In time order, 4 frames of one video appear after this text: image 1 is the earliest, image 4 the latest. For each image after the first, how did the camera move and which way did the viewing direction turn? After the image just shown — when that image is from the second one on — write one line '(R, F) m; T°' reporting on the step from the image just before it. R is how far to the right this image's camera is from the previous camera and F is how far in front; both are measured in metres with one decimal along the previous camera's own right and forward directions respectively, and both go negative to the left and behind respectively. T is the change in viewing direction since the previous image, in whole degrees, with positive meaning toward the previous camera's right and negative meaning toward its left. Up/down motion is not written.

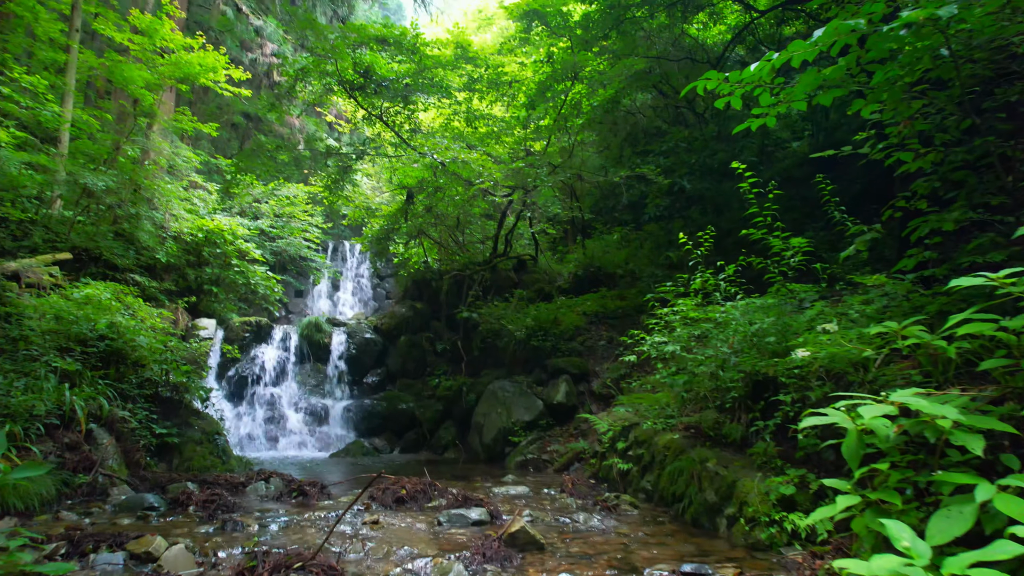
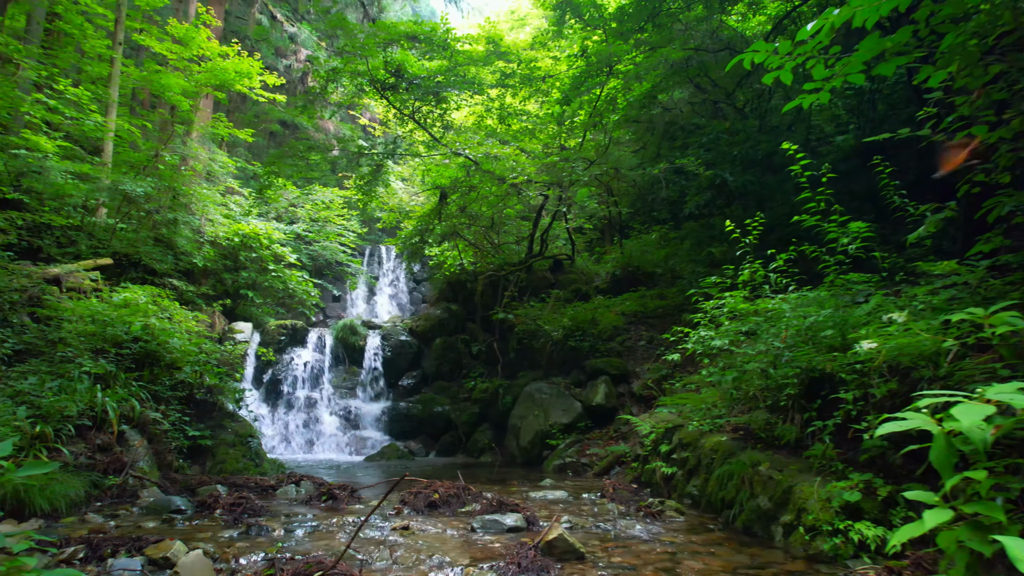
(0.0, +0.2) m; -3°
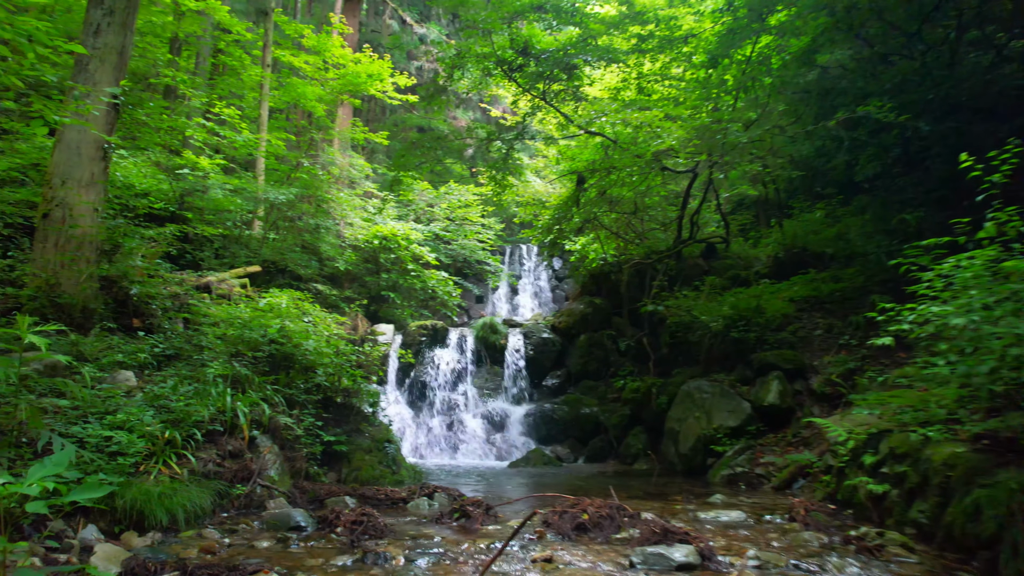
(0.0, +0.7) m; -12°
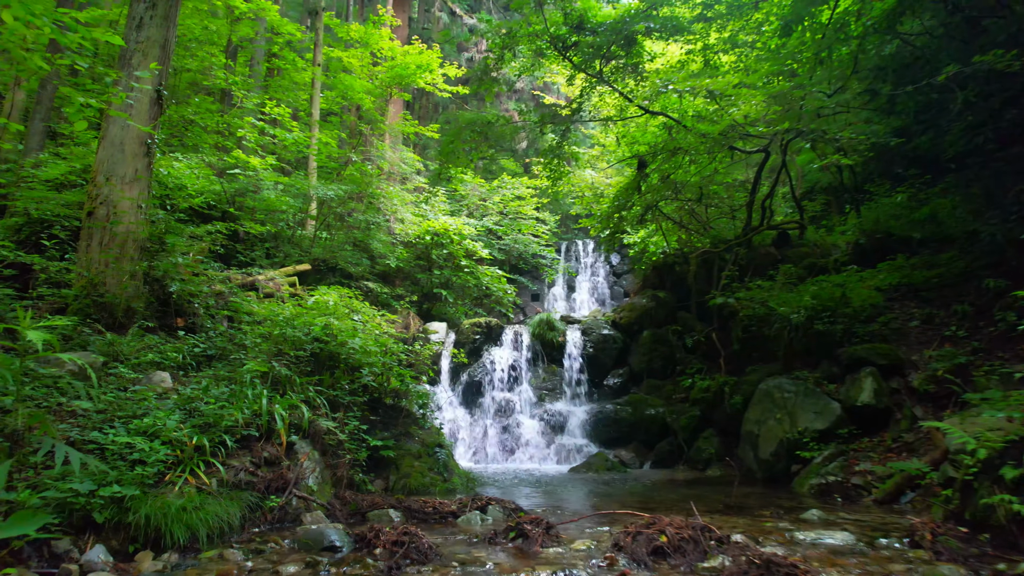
(0.0, +0.5) m; -5°
